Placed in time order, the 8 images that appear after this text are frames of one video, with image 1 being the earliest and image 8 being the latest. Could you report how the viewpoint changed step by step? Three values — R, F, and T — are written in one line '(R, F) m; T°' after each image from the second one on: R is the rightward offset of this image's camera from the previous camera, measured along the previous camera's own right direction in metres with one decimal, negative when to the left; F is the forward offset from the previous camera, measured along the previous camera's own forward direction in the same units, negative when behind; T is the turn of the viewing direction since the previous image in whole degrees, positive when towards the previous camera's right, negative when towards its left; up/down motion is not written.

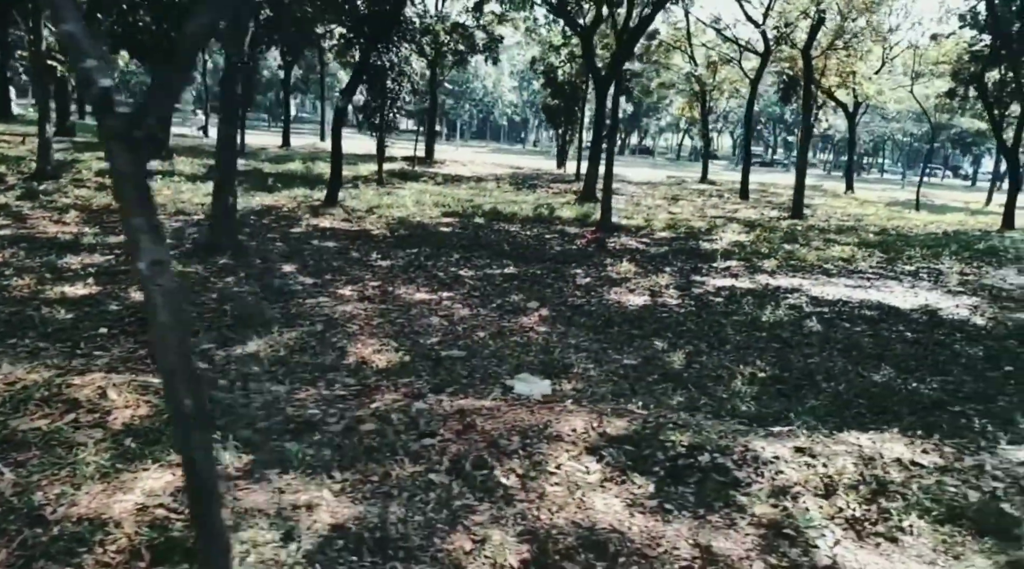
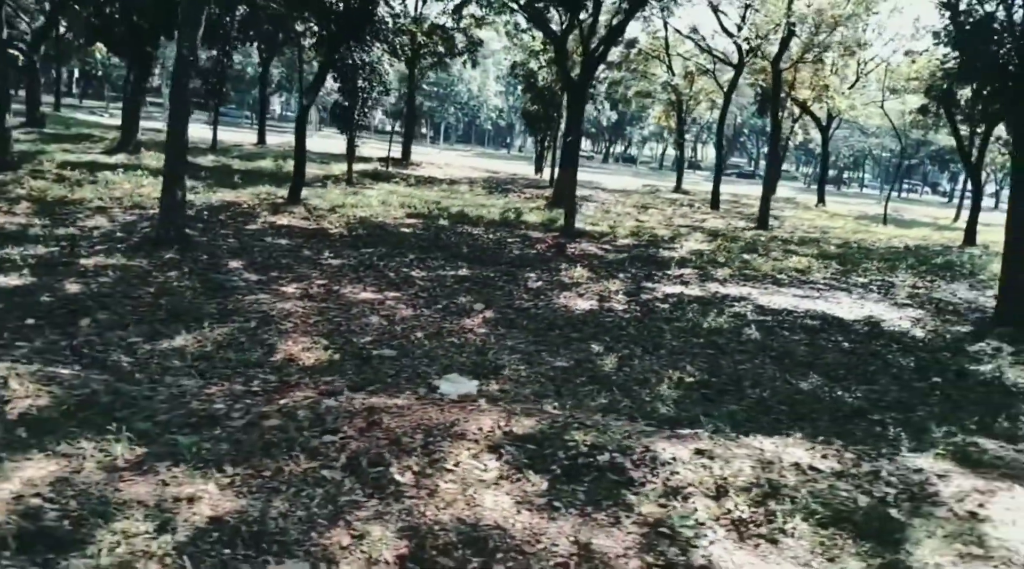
(+0.4, 0.0) m; +1°
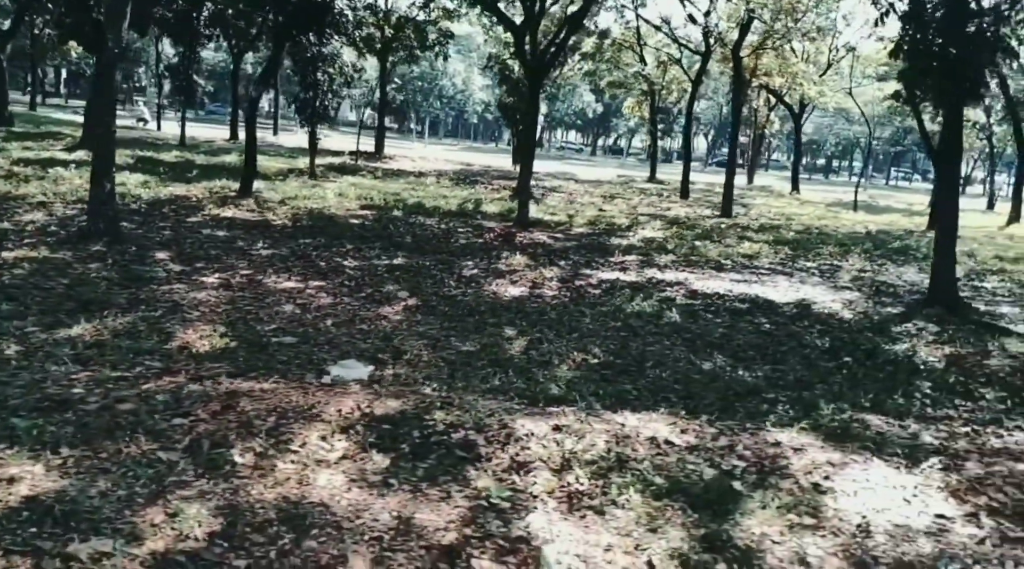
(+0.8, 0.0) m; +1°
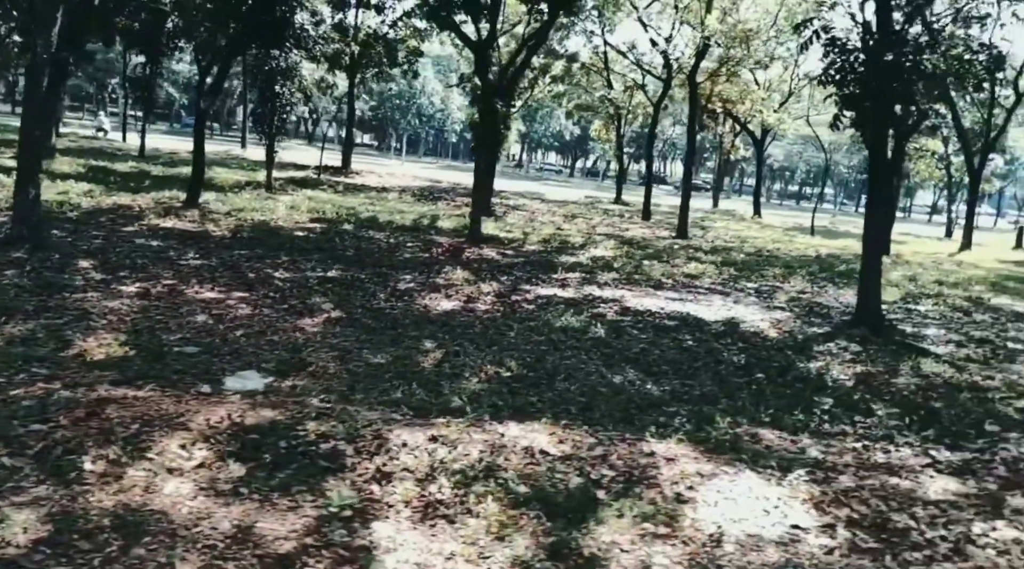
(+0.6, 0.0) m; +2°
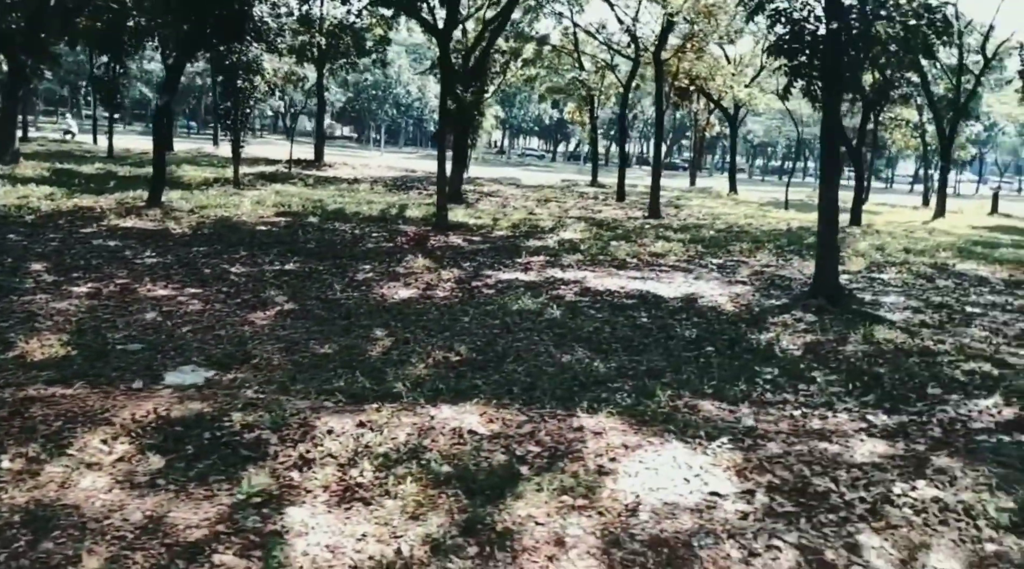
(+0.4, 0.0) m; +1°
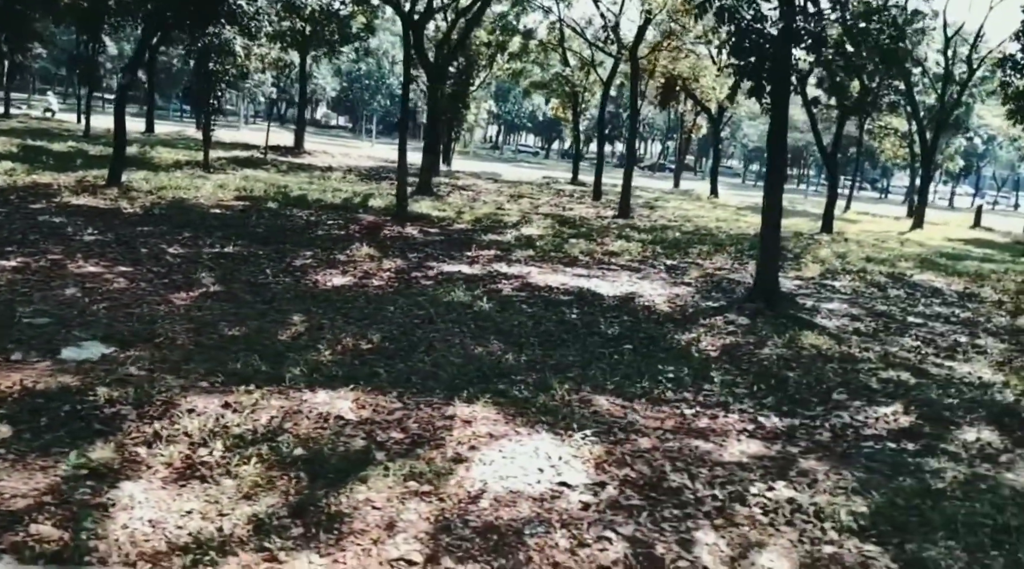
(+0.7, 0.0) m; +1°
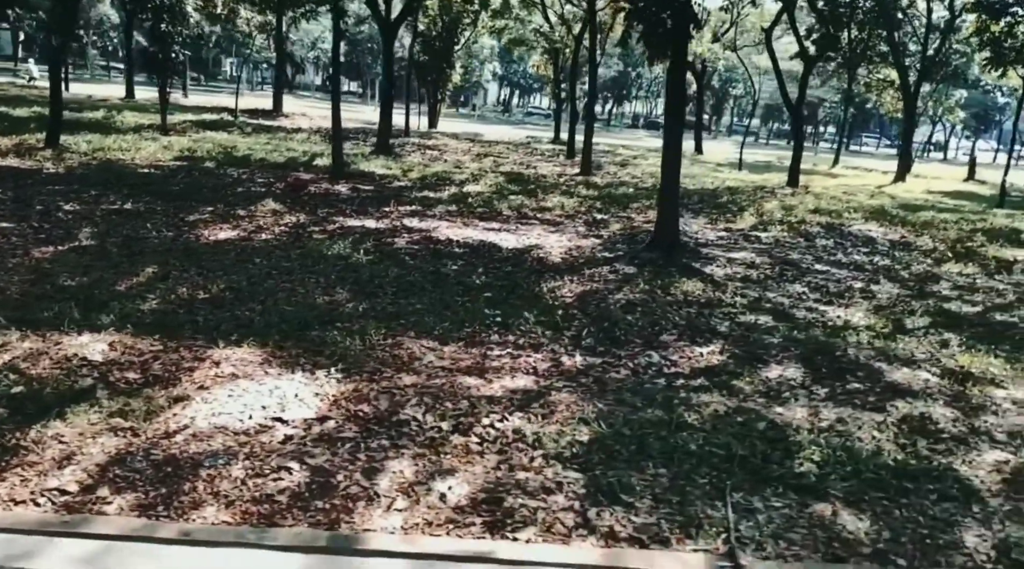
(+1.6, 0.0) m; -1°
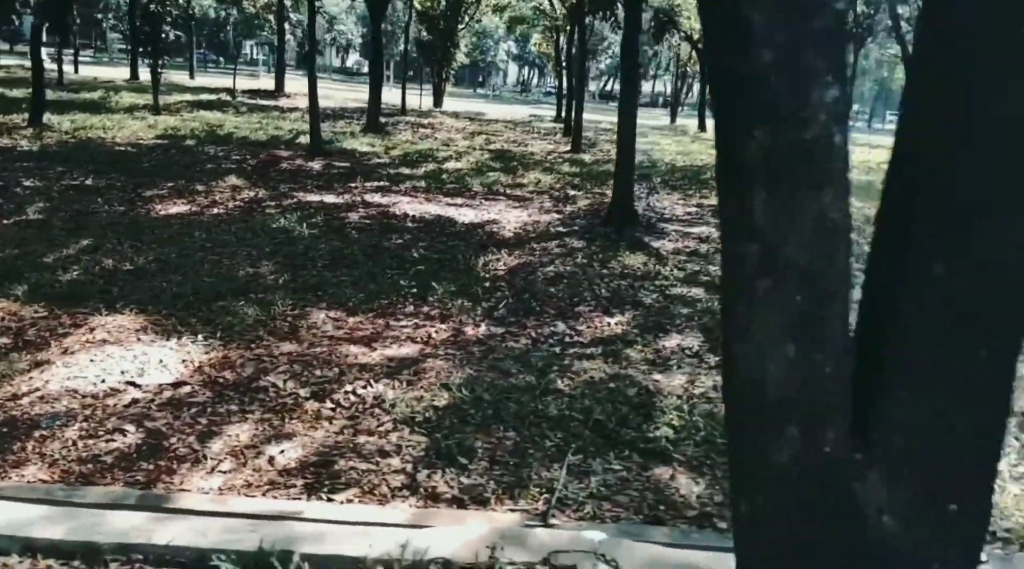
(+0.9, 0.0) m; -1°
